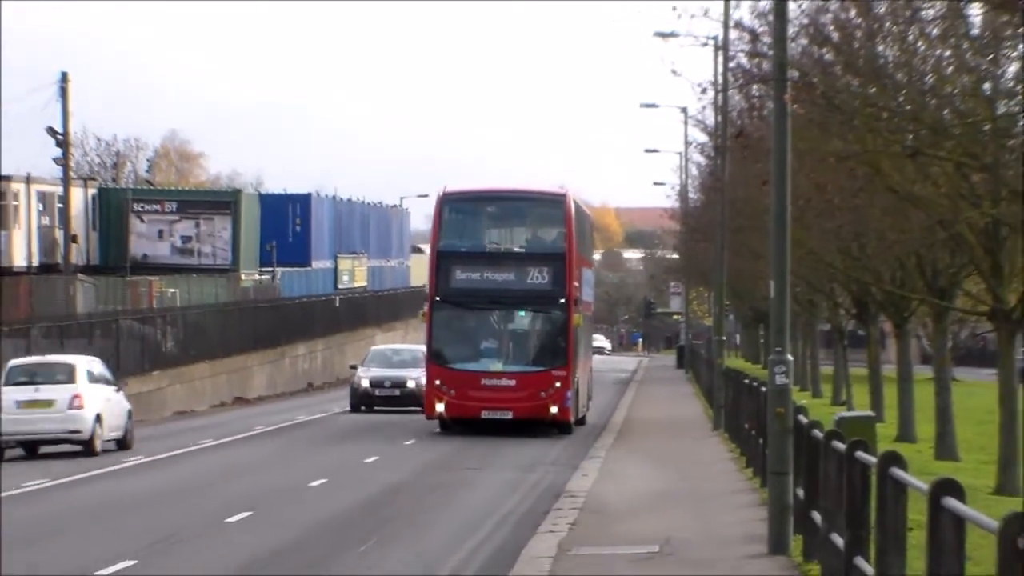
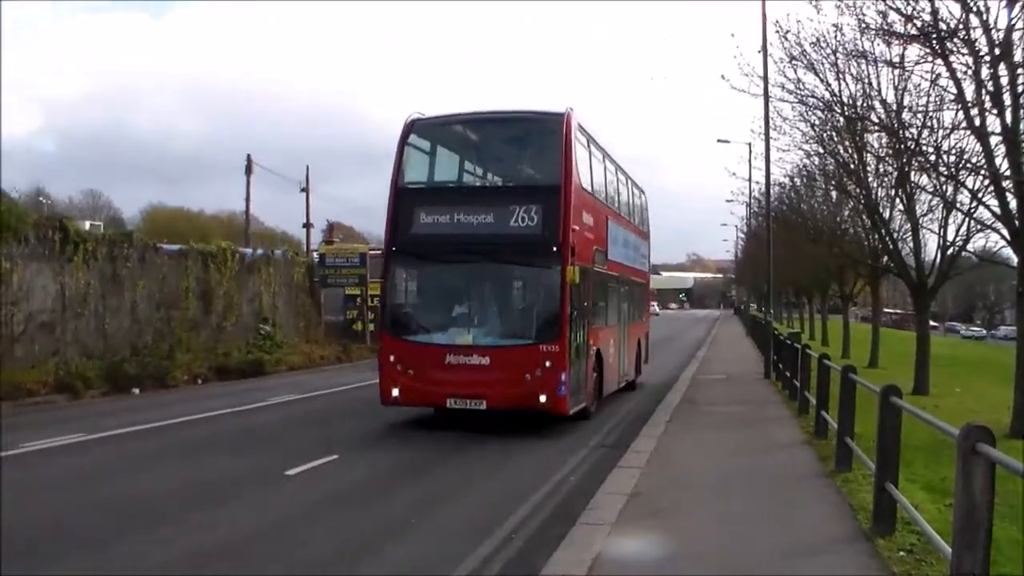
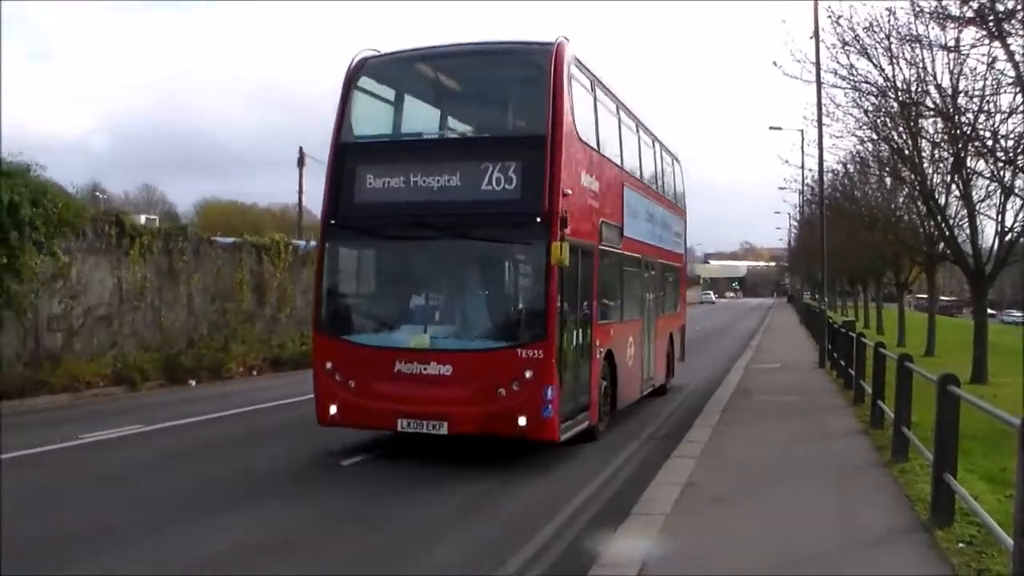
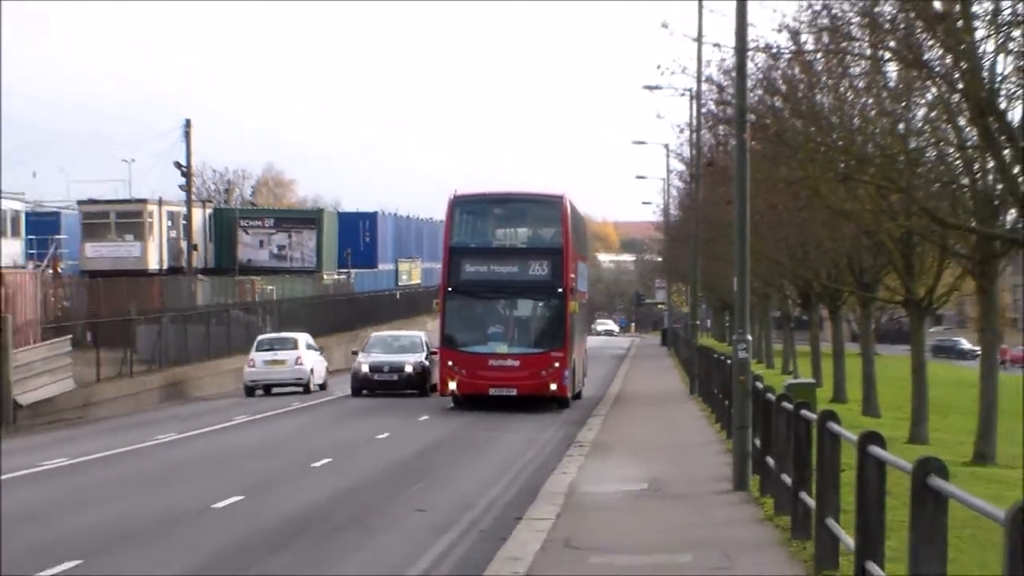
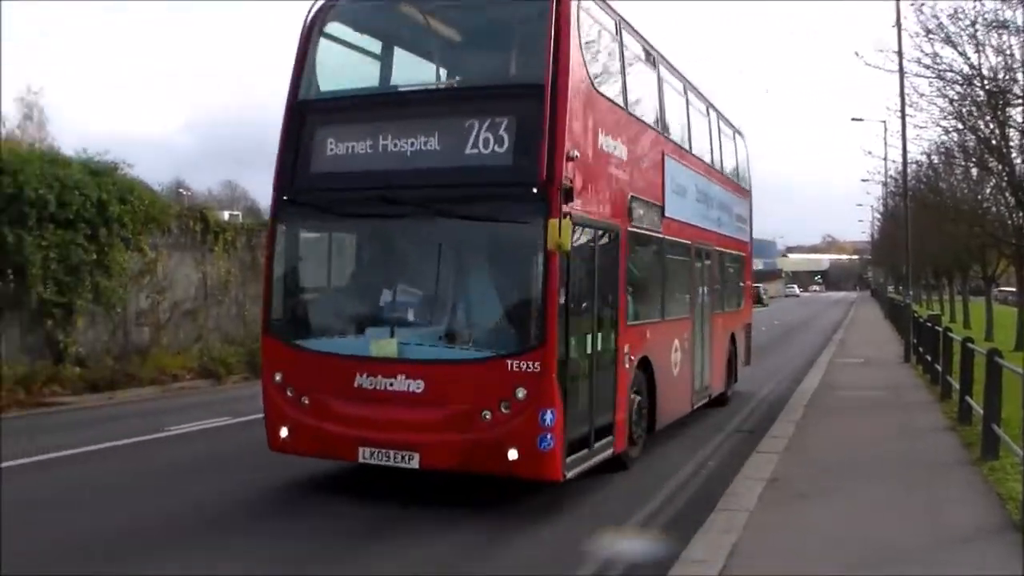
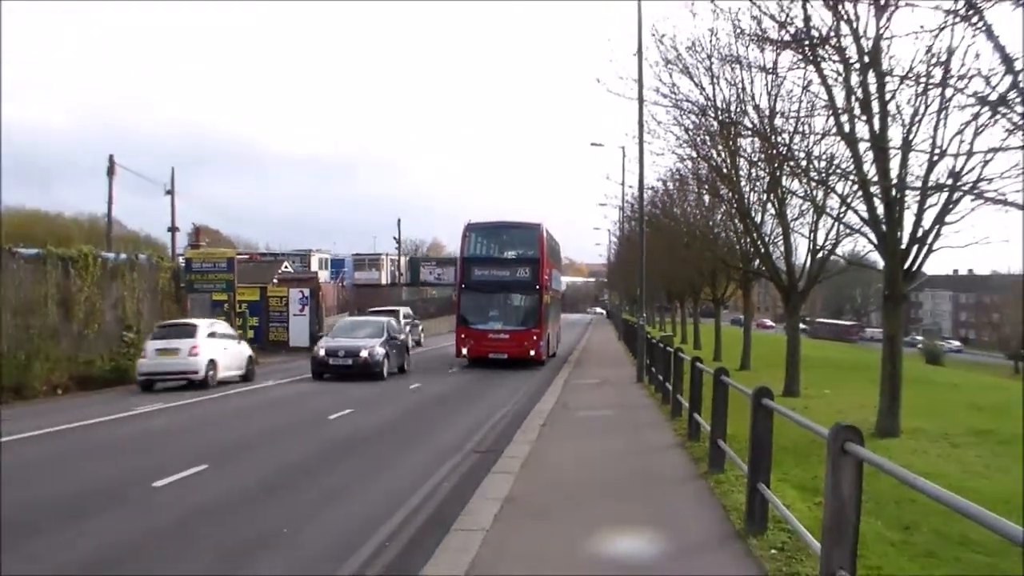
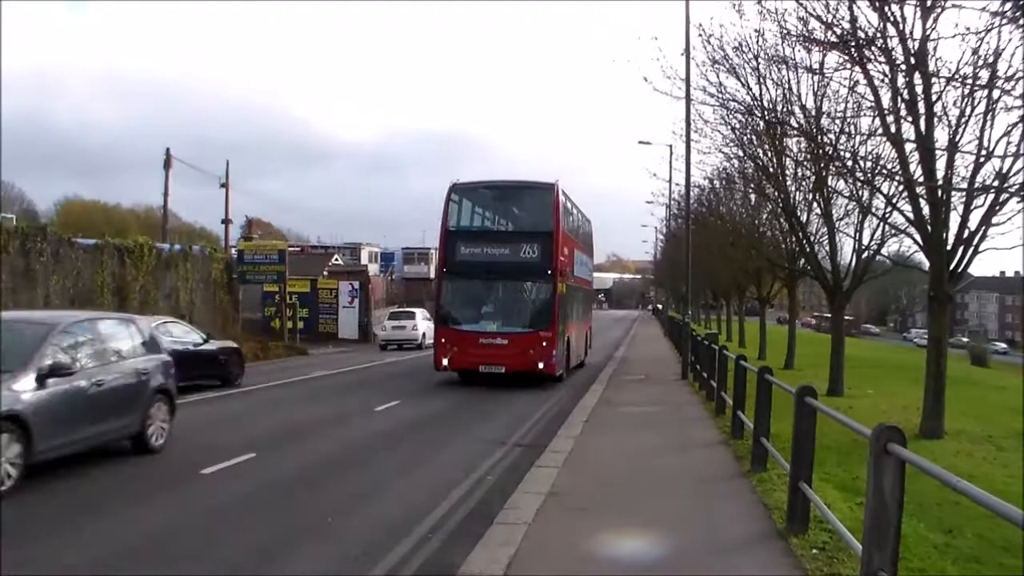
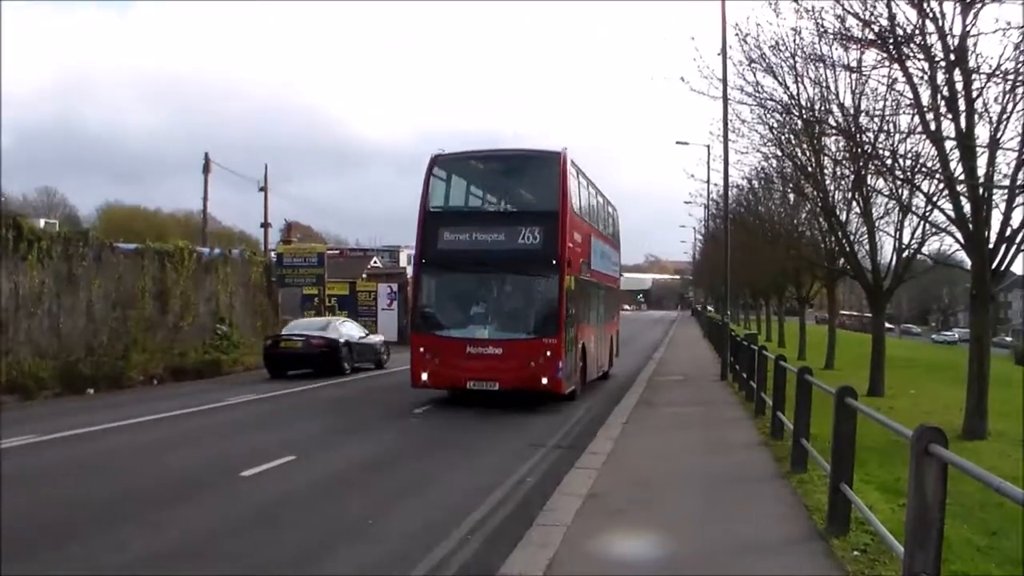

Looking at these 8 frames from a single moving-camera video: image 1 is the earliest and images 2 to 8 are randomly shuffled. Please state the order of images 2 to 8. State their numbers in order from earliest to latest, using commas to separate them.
4, 6, 7, 8, 2, 3, 5
